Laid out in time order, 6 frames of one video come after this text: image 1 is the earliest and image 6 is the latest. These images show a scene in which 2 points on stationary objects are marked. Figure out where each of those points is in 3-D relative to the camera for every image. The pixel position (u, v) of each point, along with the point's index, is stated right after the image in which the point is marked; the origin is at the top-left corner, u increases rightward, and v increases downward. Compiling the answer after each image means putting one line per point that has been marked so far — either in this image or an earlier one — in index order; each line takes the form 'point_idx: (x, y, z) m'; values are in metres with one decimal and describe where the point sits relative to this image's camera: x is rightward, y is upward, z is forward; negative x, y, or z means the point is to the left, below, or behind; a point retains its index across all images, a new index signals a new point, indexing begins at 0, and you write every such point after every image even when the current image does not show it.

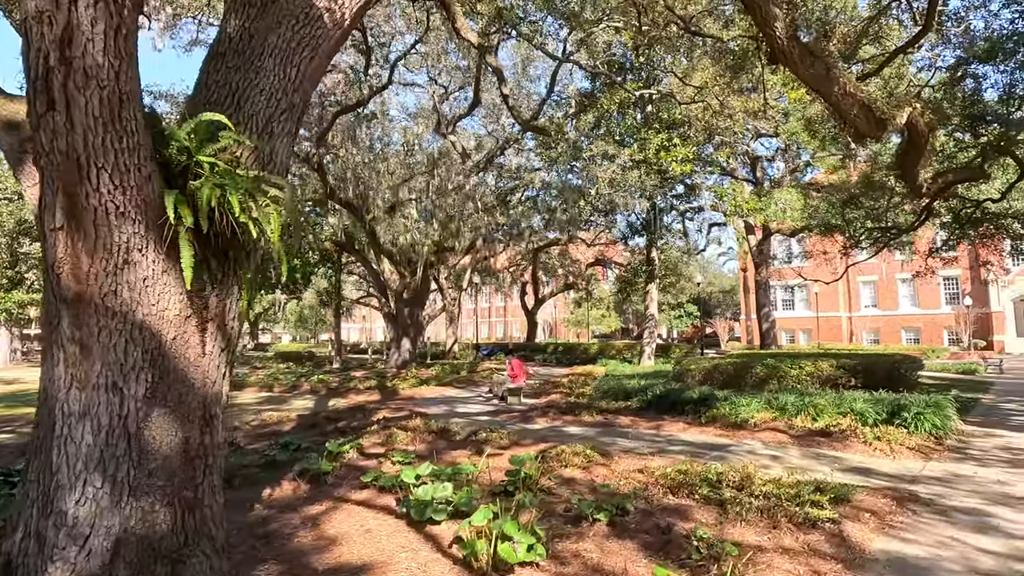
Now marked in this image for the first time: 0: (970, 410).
0: (+8.1, -2.2, +9.5) m
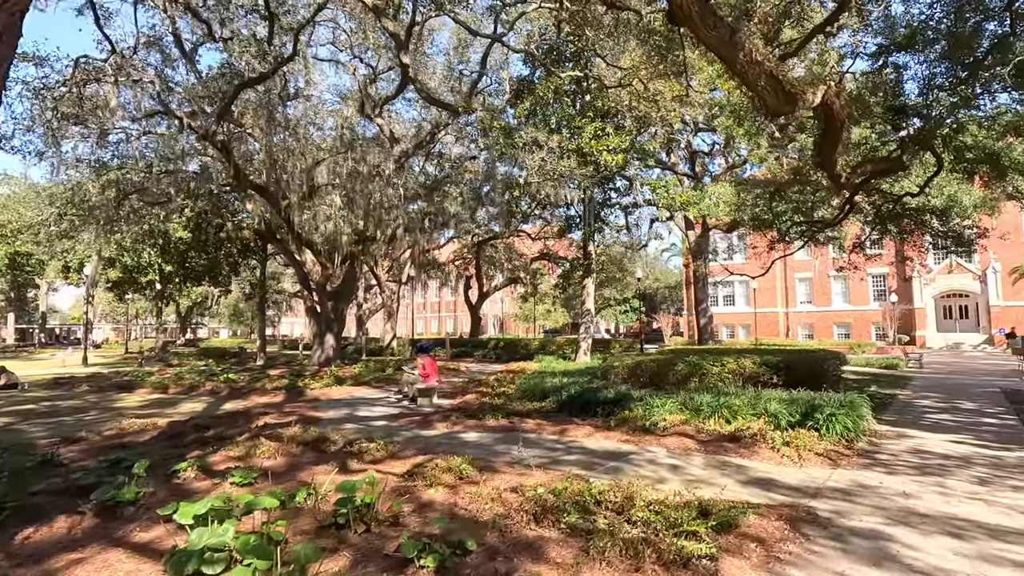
0: (+6.5, -2.1, +9.3) m
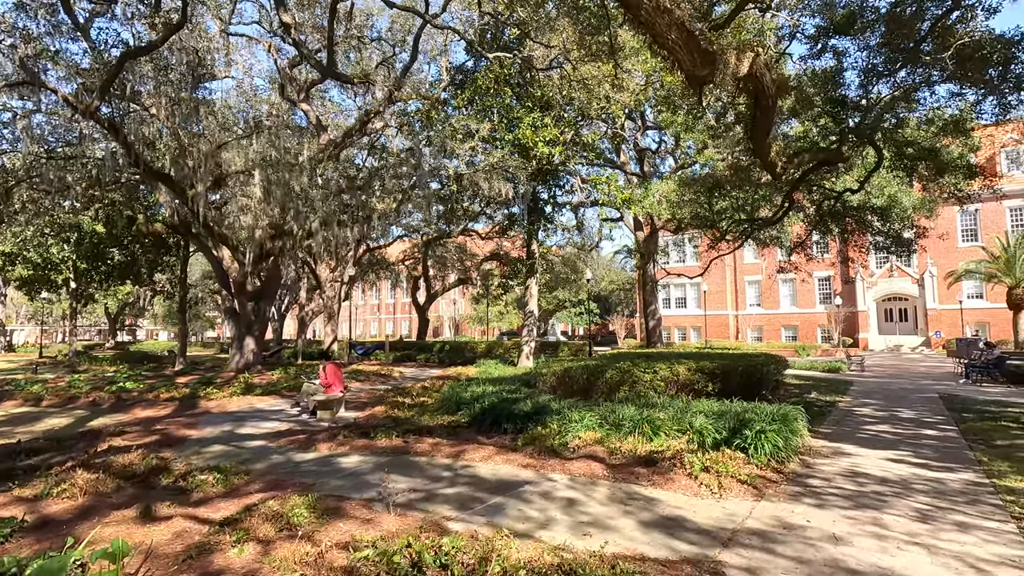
0: (+5.0, -2.1, +8.6) m
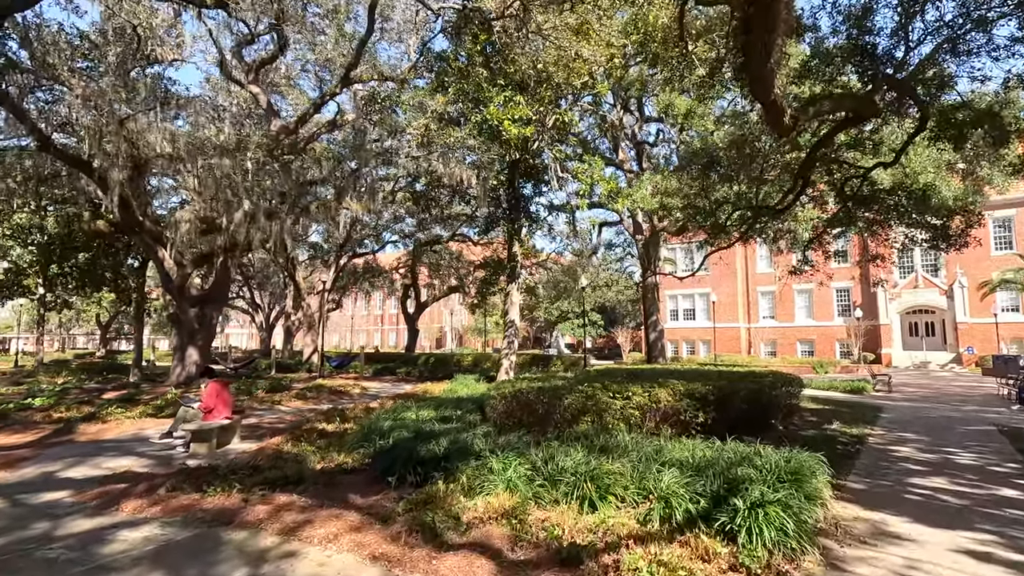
0: (+4.0, -2.1, +6.3) m
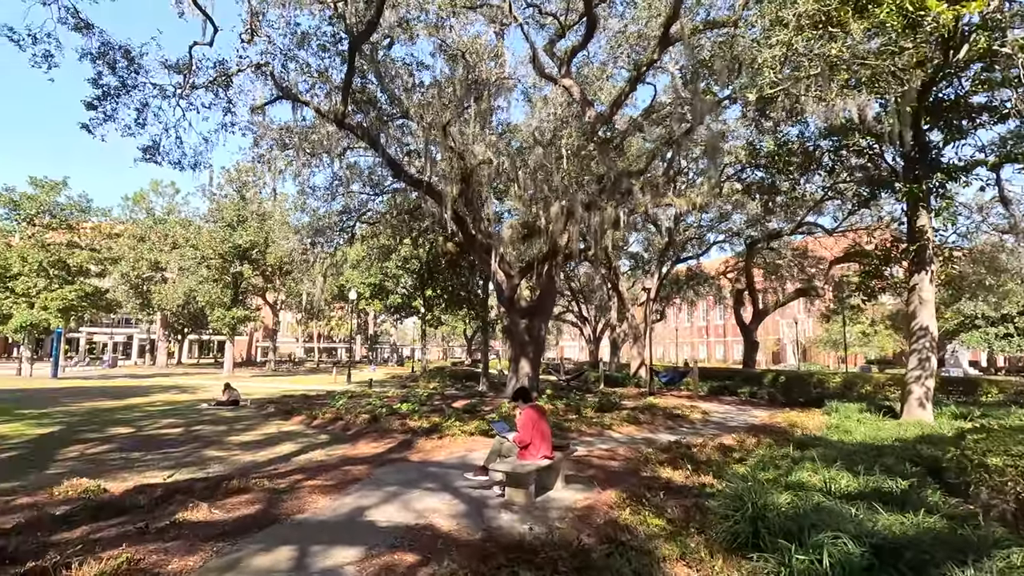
0: (+6.5, -1.6, +0.2) m
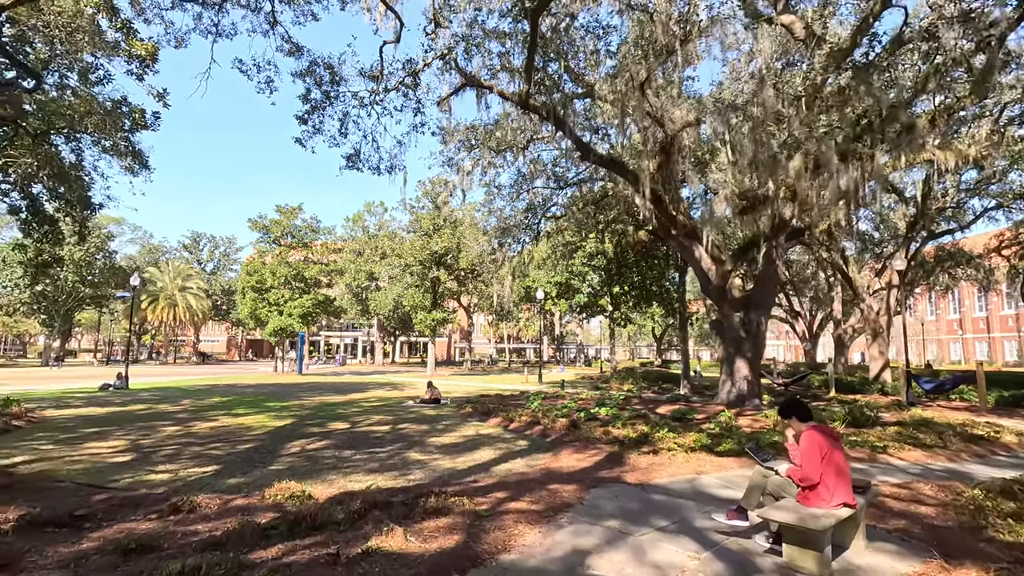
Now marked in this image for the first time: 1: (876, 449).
0: (+6.3, -1.1, -3.3) m
1: (+5.6, -2.5, +8.2) m
